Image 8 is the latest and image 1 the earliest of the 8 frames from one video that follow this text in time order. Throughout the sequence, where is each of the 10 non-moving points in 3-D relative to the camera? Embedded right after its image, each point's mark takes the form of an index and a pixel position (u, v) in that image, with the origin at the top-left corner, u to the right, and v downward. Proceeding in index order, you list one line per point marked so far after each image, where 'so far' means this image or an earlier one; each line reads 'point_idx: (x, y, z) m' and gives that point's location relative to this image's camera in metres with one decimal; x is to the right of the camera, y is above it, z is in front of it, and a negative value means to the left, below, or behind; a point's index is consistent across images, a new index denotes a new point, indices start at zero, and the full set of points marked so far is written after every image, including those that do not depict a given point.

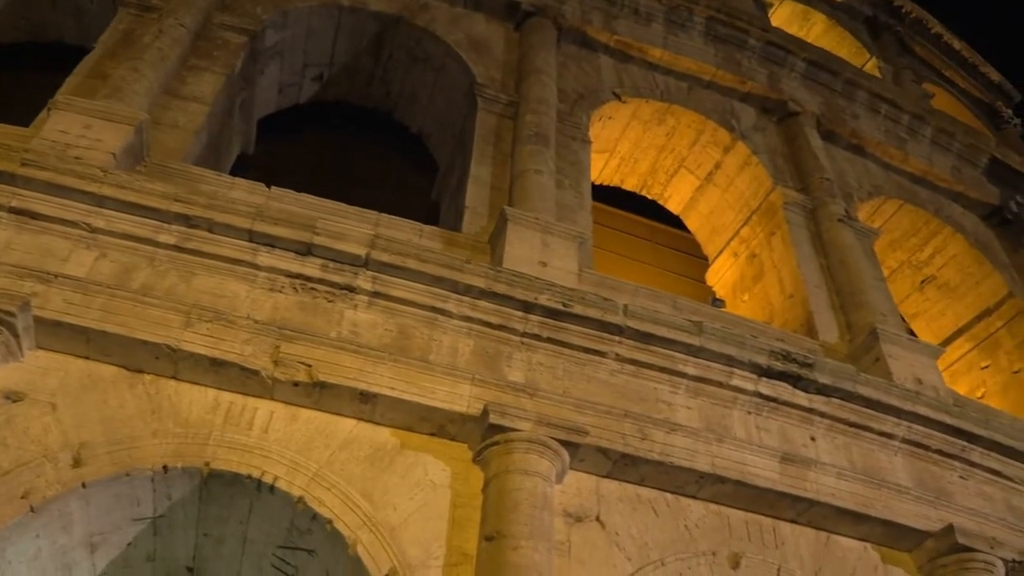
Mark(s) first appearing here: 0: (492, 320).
0: (-0.1, -0.2, +5.4) m
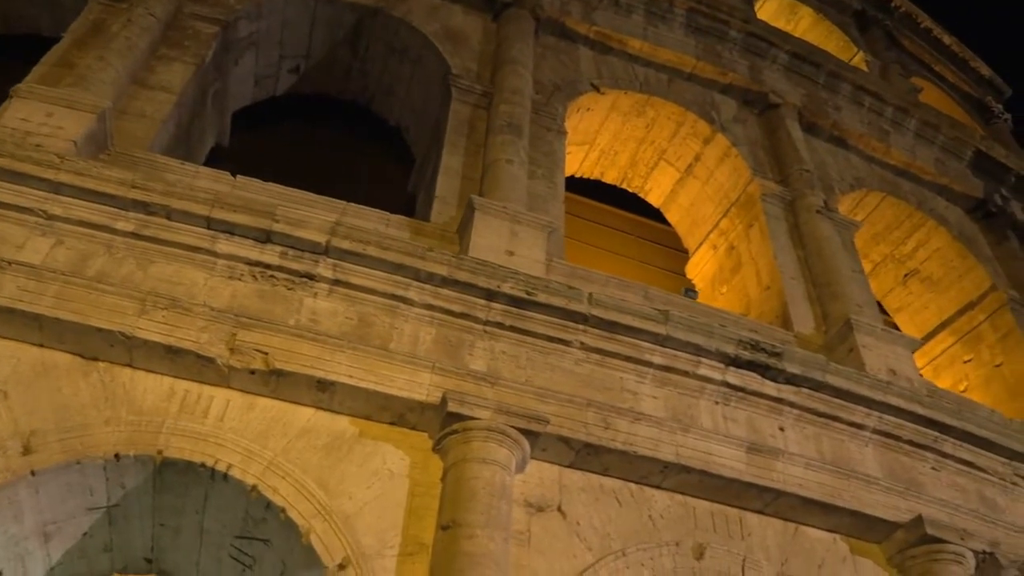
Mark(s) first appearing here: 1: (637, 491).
0: (-0.3, -0.1, +5.3) m
1: (+0.7, -1.2, +5.3) m
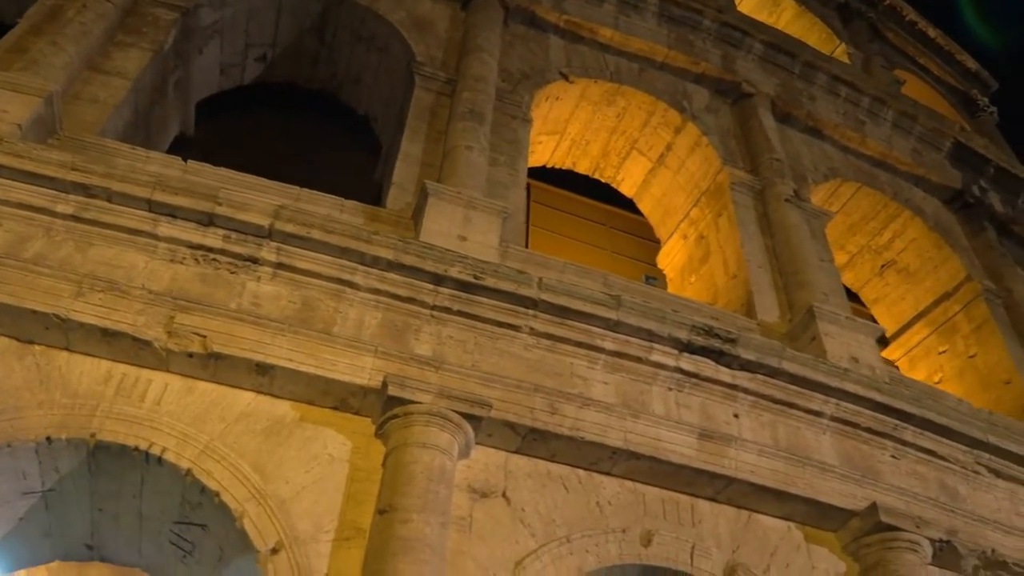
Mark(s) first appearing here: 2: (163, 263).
0: (-0.7, 0.0, +5.2) m
1: (+0.4, -1.1, +5.2) m
2: (-2.0, +0.1, +5.0) m
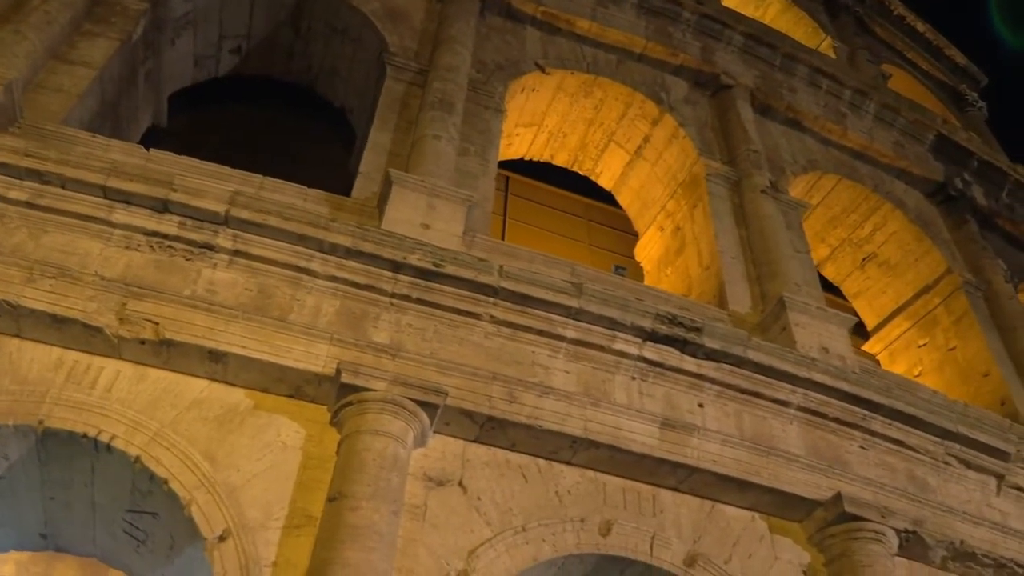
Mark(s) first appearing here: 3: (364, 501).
0: (-0.9, 0.0, +5.2) m
1: (+0.2, -1.0, +5.2) m
2: (-2.2, +0.2, +5.0) m
3: (-0.7, -1.0, +4.3) m
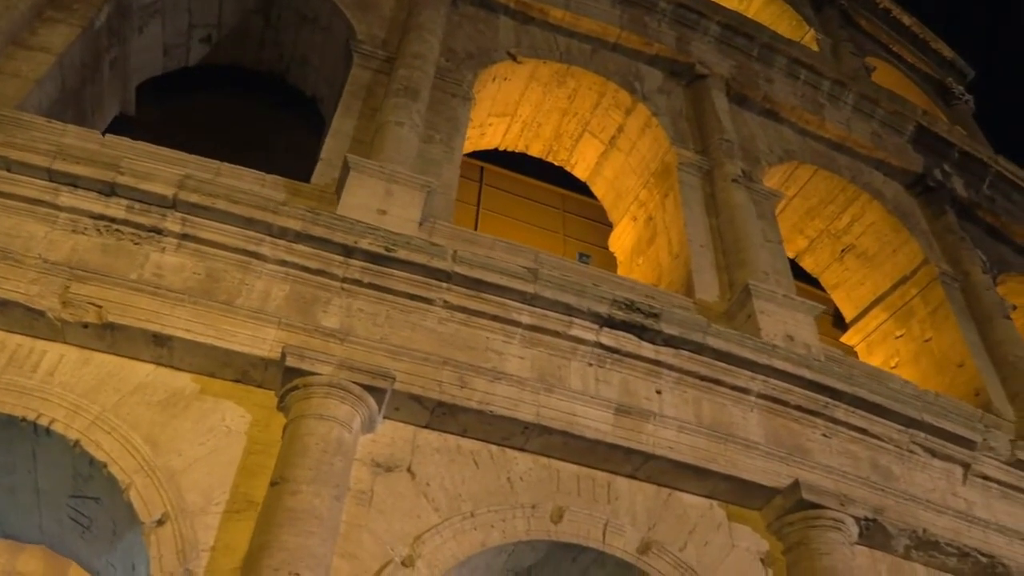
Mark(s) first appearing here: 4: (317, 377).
0: (-1.2, +0.1, +5.1) m
1: (-0.1, -0.9, +5.1) m
2: (-2.5, +0.3, +4.9) m
3: (-1.0, -0.9, +4.3) m
4: (-1.0, -0.5, +4.7) m
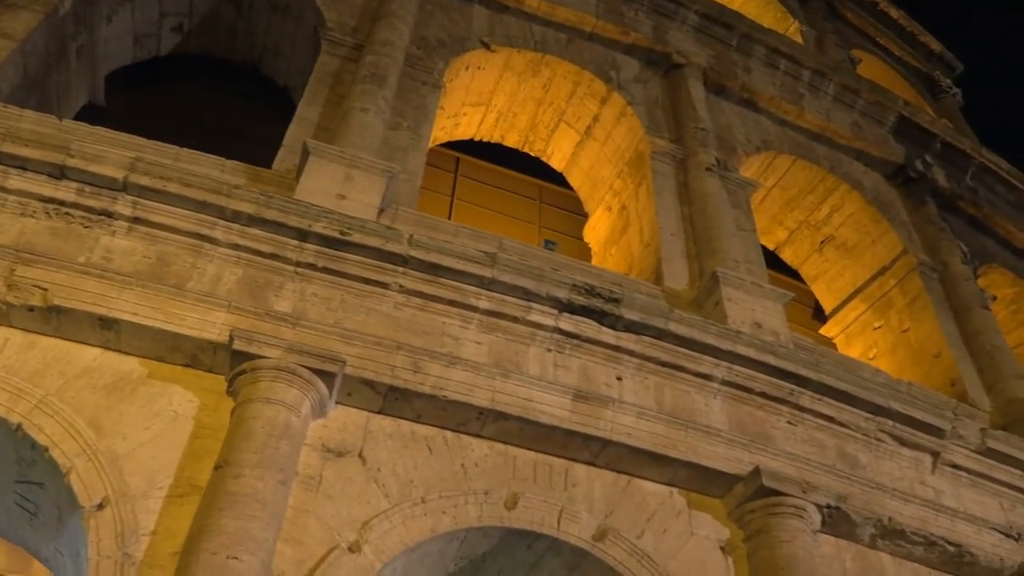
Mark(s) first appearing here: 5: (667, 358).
0: (-1.4, +0.2, +5.1) m
1: (-0.3, -0.9, +5.0) m
2: (-2.7, +0.4, +4.9) m
3: (-1.2, -0.9, +4.2) m
4: (-1.3, -0.4, +4.6) m
5: (+1.0, -0.4, +5.5) m
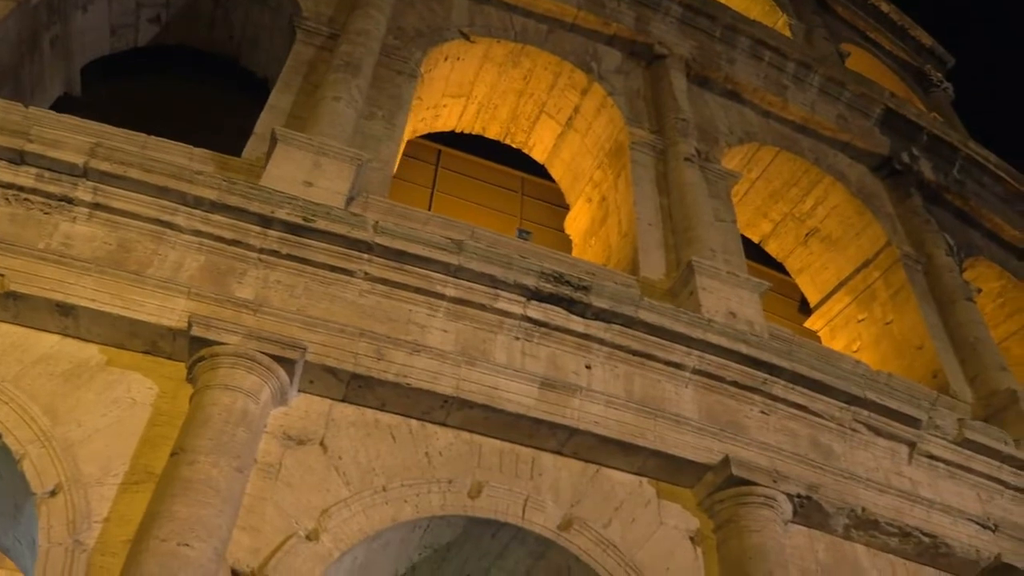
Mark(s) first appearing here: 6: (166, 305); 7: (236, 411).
0: (-1.6, +0.3, +5.0) m
1: (-0.5, -0.8, +5.0) m
2: (-2.9, +0.5, +4.8) m
3: (-1.4, -0.8, +4.1) m
4: (-1.5, -0.3, +4.5) m
5: (+0.8, -0.4, +5.5) m
6: (-1.8, -0.1, +4.7) m
7: (-1.4, -0.6, +4.4) m
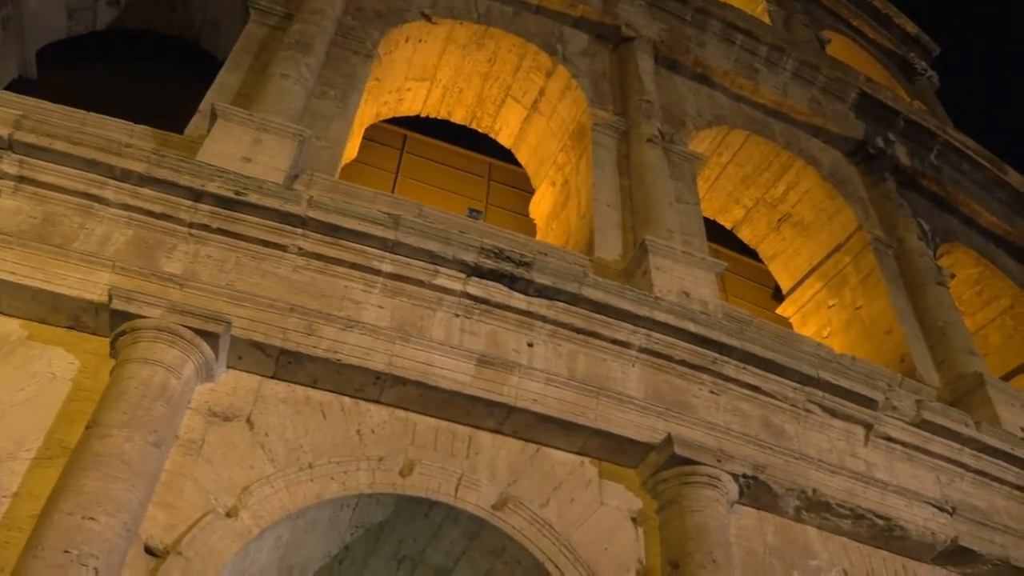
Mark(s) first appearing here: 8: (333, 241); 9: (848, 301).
0: (-2.0, +0.4, +4.9) m
1: (-0.9, -0.6, +4.9) m
2: (-3.3, +0.6, +4.7) m
3: (-1.8, -0.6, +4.0) m
4: (-1.8, -0.2, +4.4) m
5: (+0.4, -0.2, +5.4) m
6: (-2.2, 0.0, +4.6) m
7: (-1.7, -0.5, +4.3) m
8: (-1.0, +0.3, +5.1) m
9: (+3.1, -0.1, +8.3) m
